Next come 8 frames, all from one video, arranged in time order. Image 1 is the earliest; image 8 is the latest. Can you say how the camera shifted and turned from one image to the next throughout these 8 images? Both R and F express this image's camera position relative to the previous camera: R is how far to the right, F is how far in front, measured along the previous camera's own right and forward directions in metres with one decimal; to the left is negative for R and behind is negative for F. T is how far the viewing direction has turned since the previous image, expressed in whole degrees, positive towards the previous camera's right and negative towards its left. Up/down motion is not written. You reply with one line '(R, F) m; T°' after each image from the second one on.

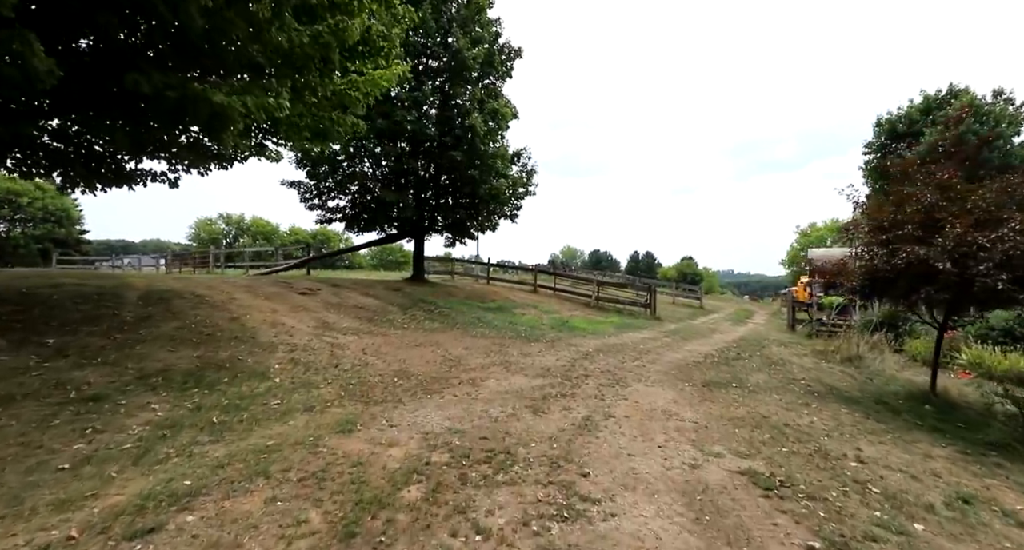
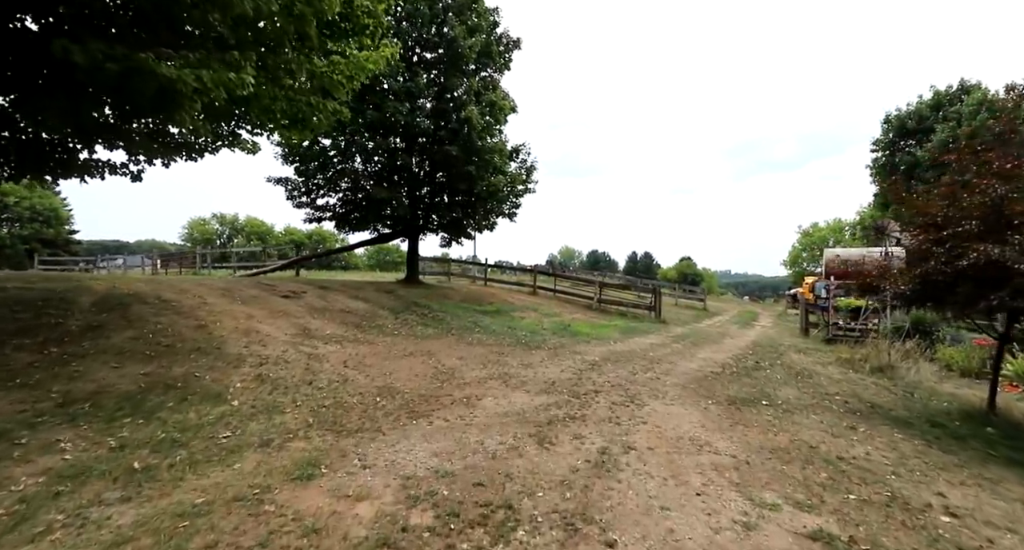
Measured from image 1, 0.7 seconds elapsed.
(0.0, +0.9) m; 0°
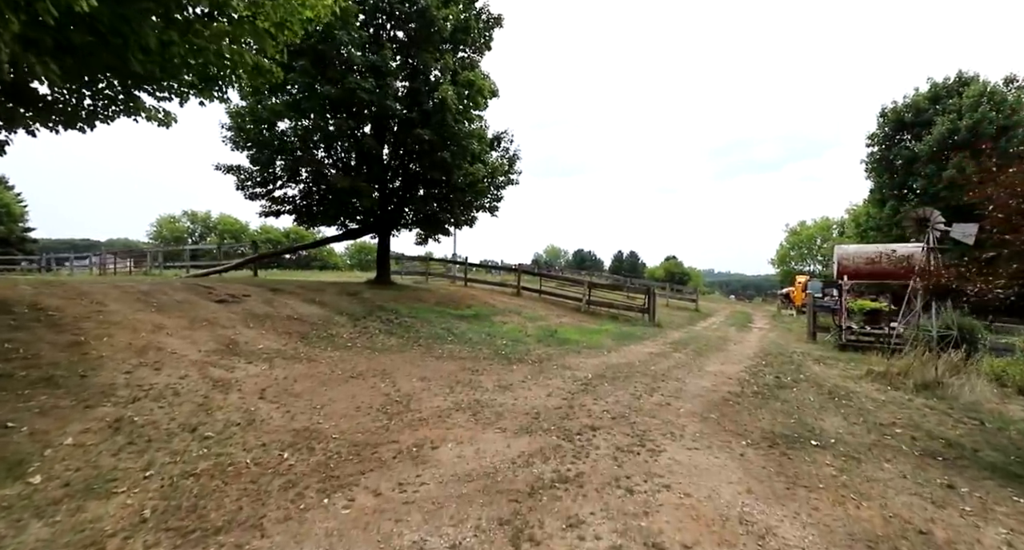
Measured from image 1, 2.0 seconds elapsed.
(+0.2, +1.7) m; +2°
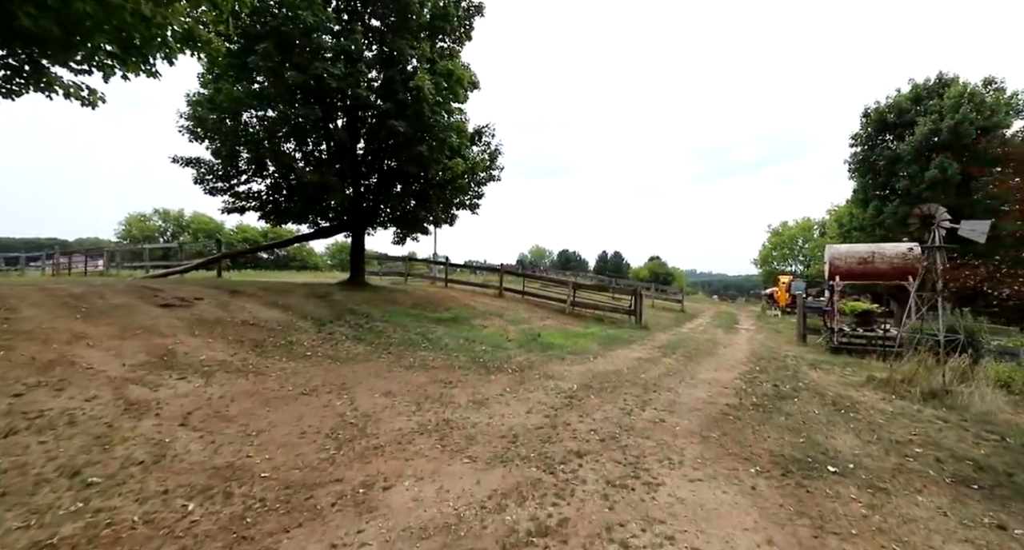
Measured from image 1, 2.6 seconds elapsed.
(+0.1, +0.8) m; +2°
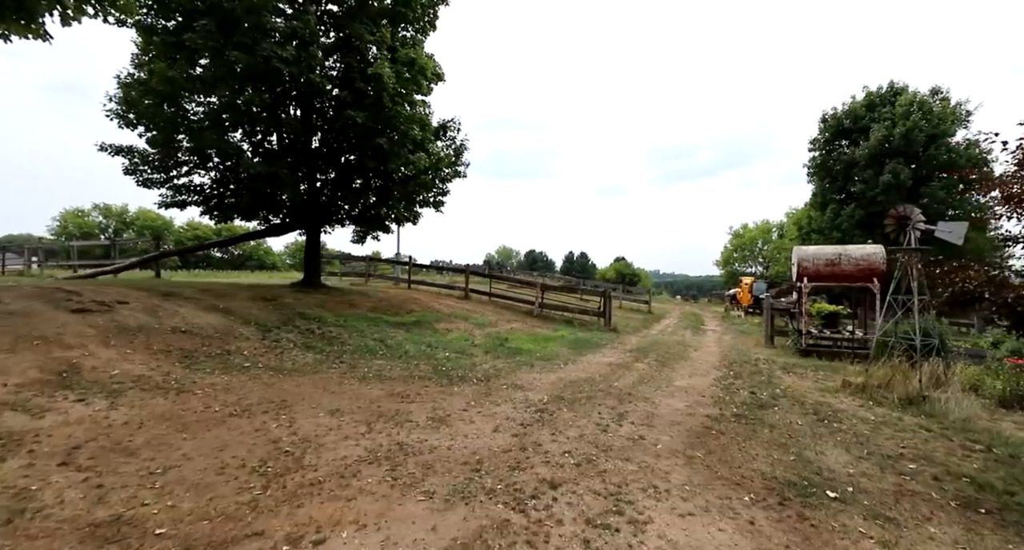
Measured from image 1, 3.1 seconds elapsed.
(0.0, +0.6) m; +4°
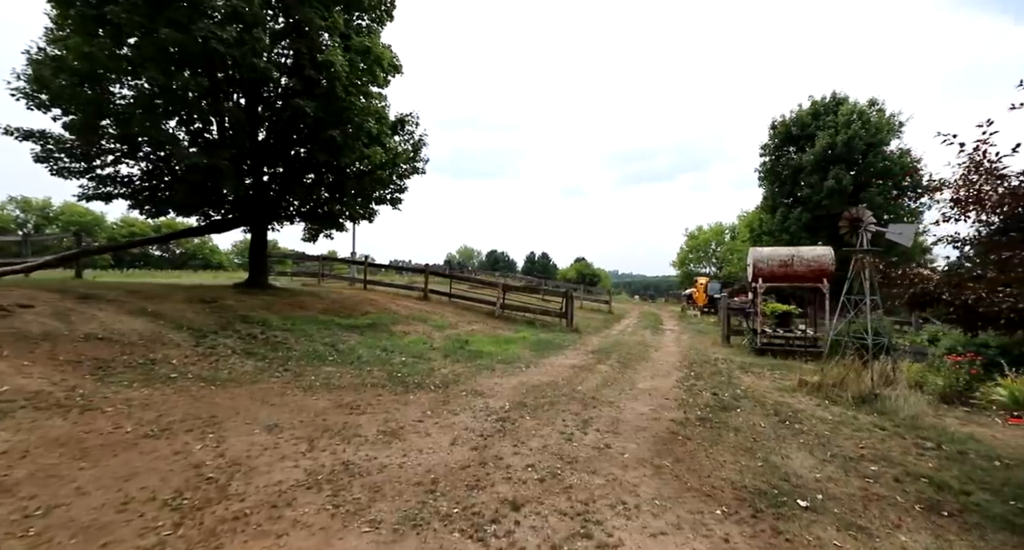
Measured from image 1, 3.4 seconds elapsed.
(0.0, +0.4) m; +5°
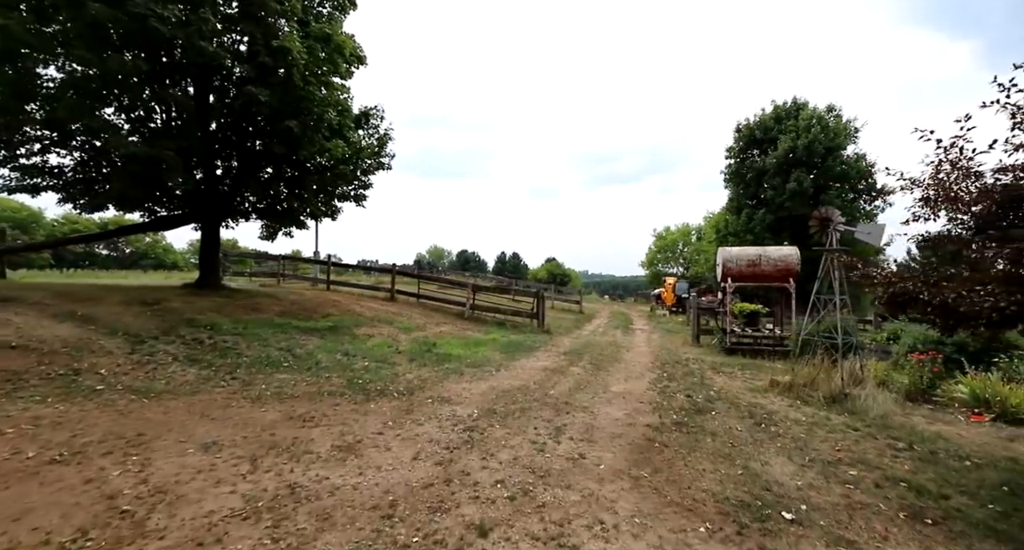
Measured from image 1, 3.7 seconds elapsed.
(0.0, +0.4) m; +4°
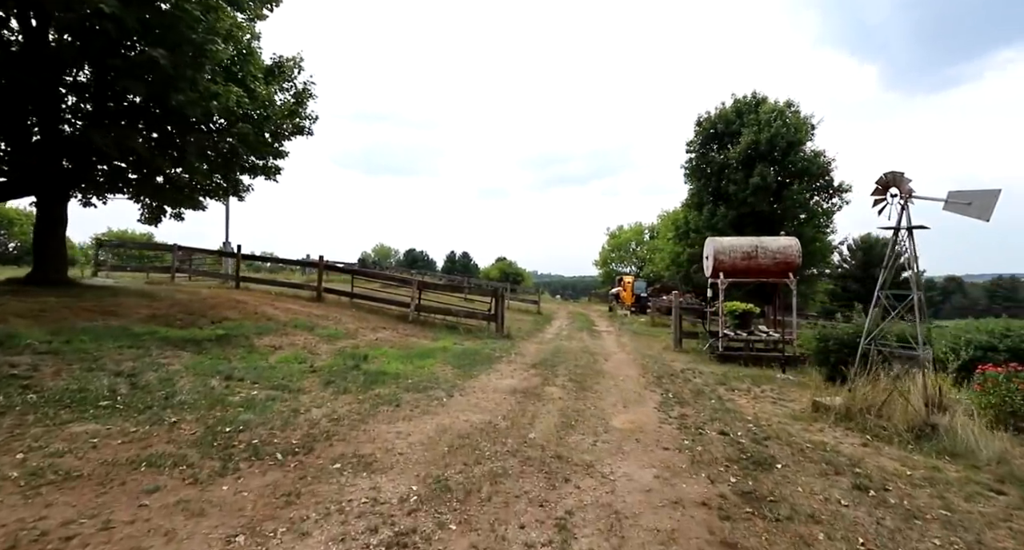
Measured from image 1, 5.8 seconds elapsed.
(-0.1, +2.5) m; +7°
